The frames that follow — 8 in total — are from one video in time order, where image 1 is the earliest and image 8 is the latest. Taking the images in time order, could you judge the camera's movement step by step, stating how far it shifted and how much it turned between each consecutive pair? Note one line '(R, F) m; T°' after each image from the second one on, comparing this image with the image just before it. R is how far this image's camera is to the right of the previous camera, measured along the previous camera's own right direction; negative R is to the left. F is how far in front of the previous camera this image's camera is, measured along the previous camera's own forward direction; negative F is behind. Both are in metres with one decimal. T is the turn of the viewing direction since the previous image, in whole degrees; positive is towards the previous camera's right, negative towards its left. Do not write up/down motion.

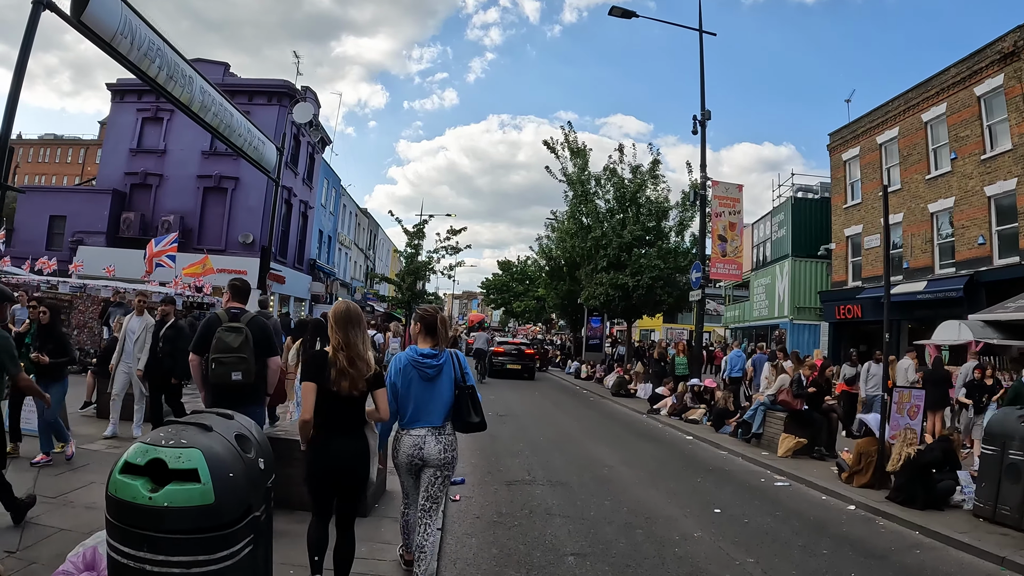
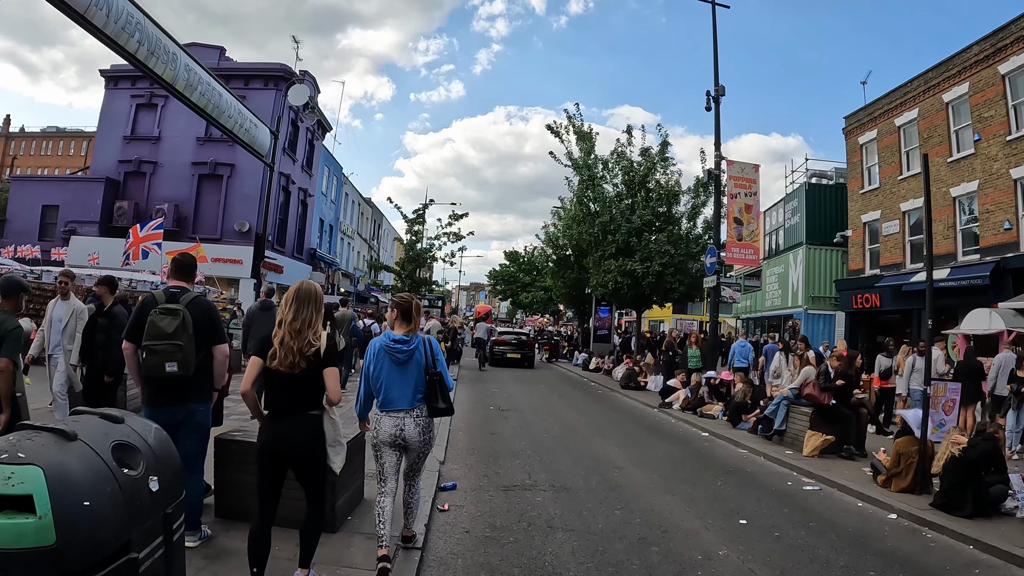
(+0.1, +0.7) m; -1°
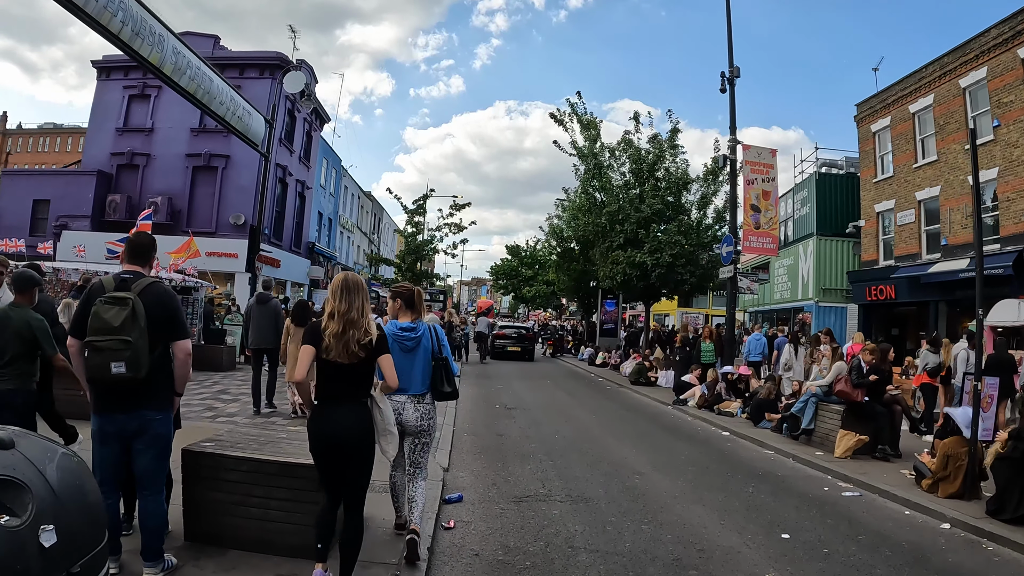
(-0.1, +0.6) m; 0°
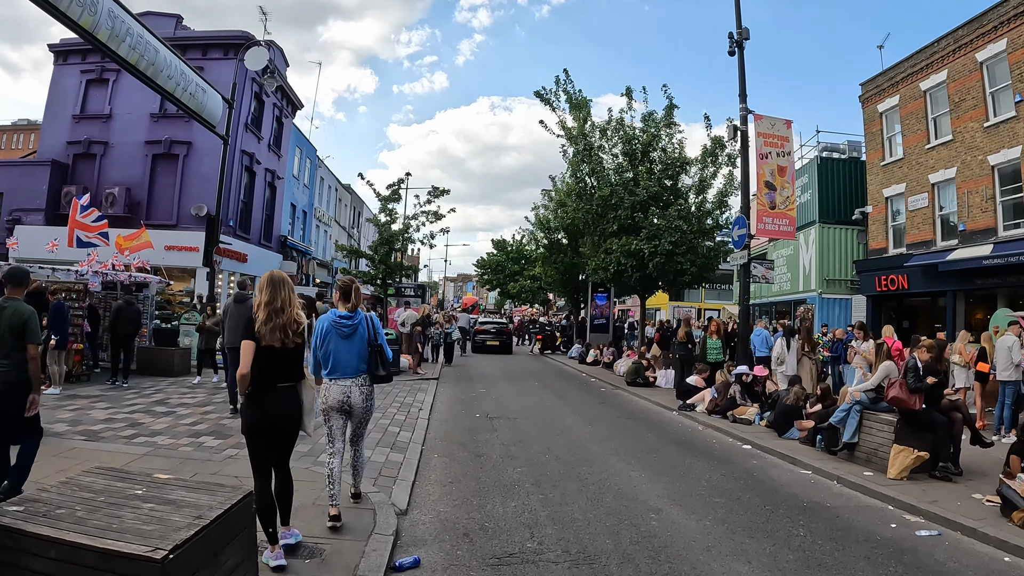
(+0.1, +1.4) m; +1°
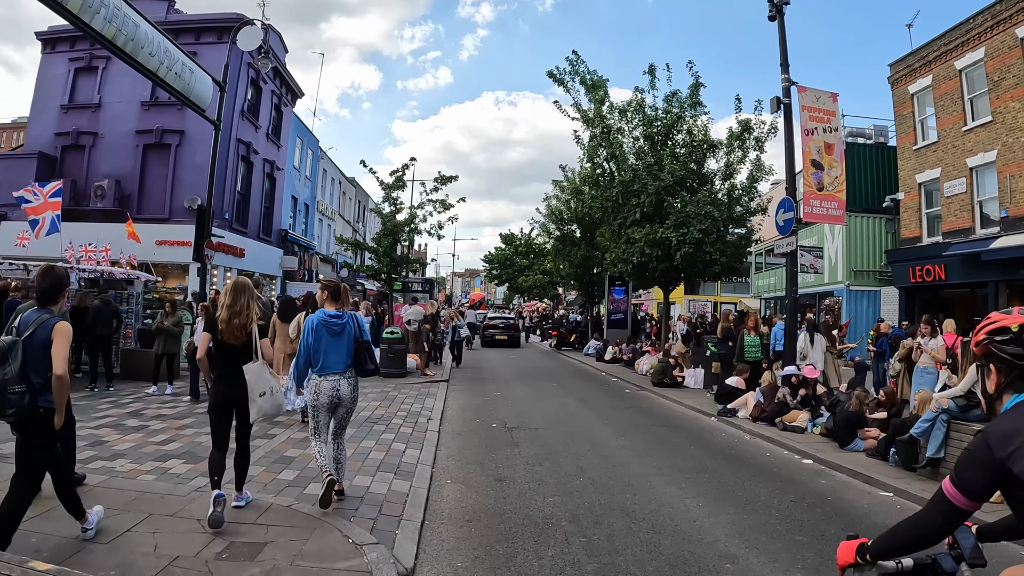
(-0.2, +1.0) m; -1°
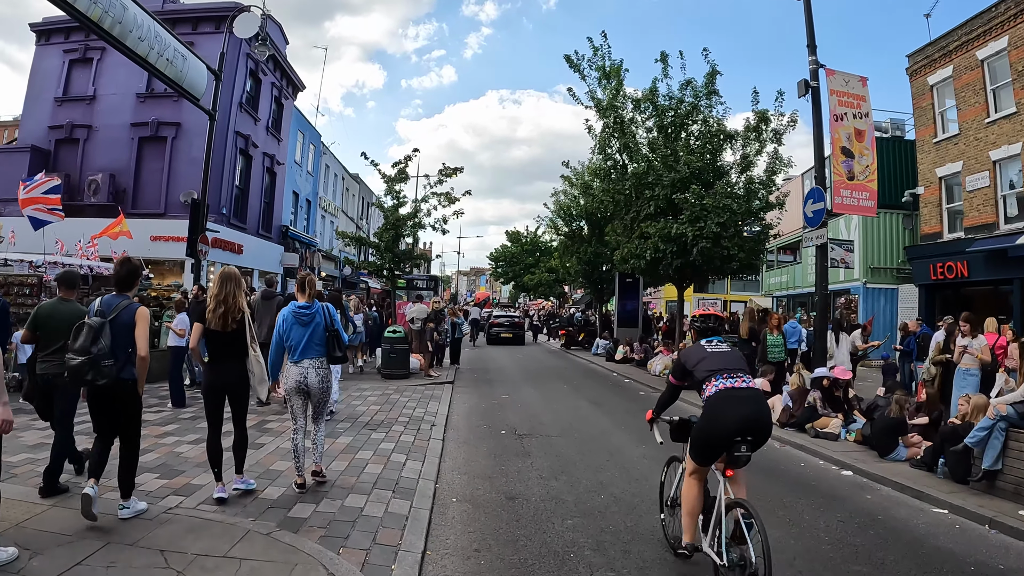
(-0.1, +0.6) m; 0°
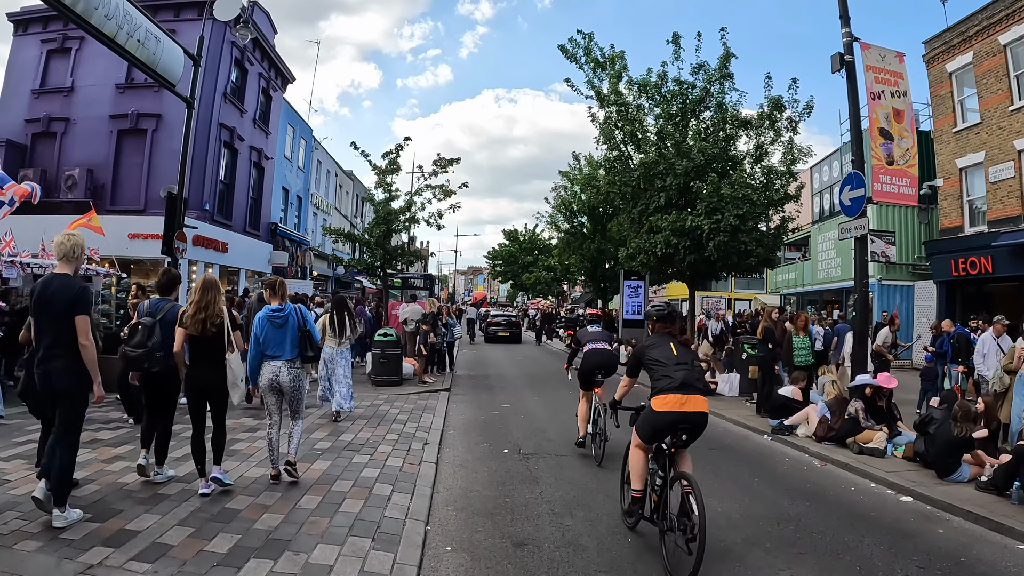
(-0.1, +0.9) m; 0°
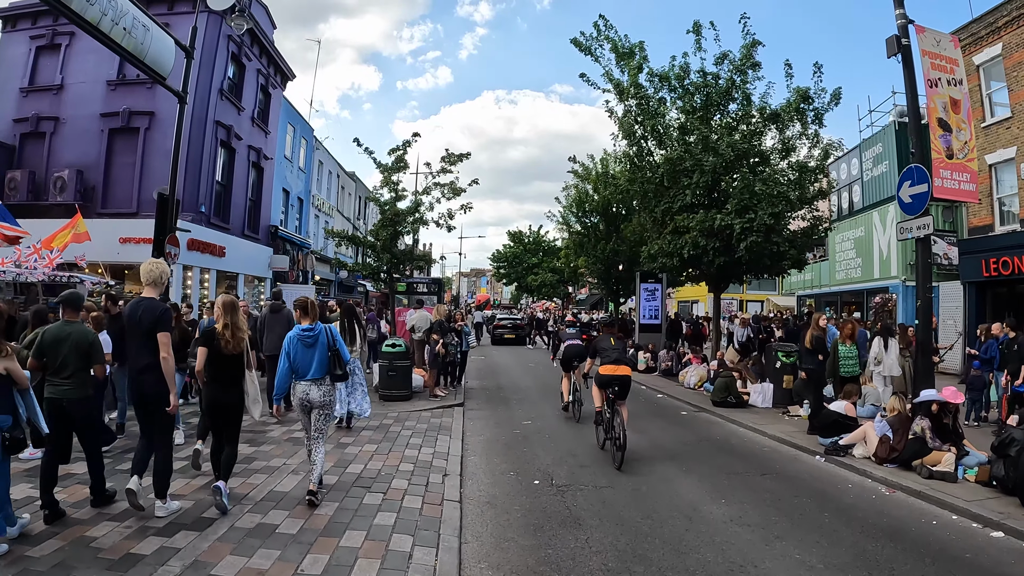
(-0.3, +0.7) m; 0°
